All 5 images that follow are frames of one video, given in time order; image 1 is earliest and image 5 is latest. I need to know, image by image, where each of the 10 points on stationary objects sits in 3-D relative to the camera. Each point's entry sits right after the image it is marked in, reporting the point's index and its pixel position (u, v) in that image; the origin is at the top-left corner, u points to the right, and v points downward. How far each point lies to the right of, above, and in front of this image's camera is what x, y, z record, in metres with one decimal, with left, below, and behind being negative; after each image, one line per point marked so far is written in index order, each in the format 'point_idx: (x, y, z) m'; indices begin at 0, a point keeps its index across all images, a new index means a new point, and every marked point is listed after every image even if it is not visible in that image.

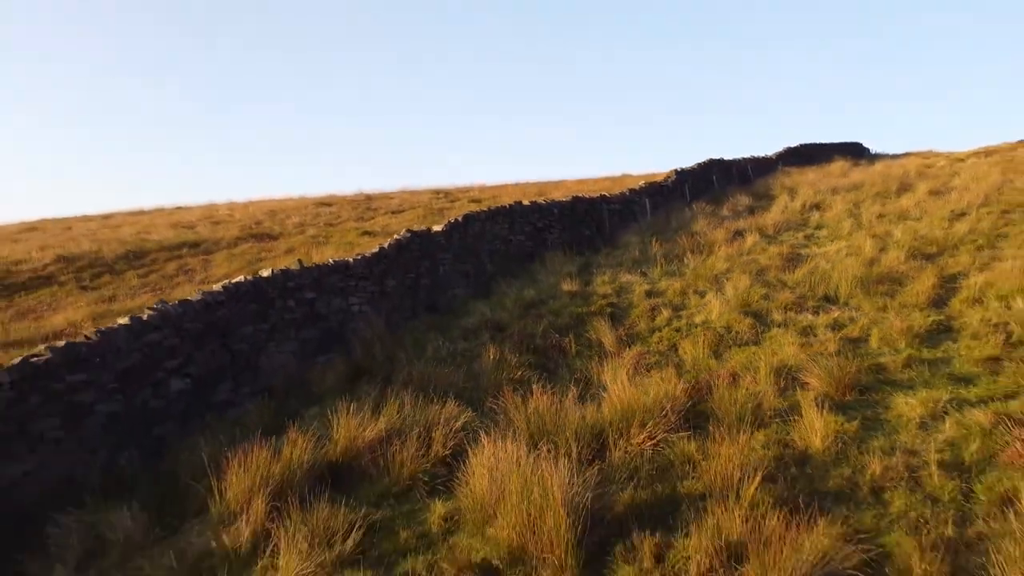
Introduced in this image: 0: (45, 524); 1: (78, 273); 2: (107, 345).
0: (-3.4, -1.6, +4.5) m
1: (-8.8, +0.4, +12.3) m
2: (-3.7, -0.5, +5.6) m
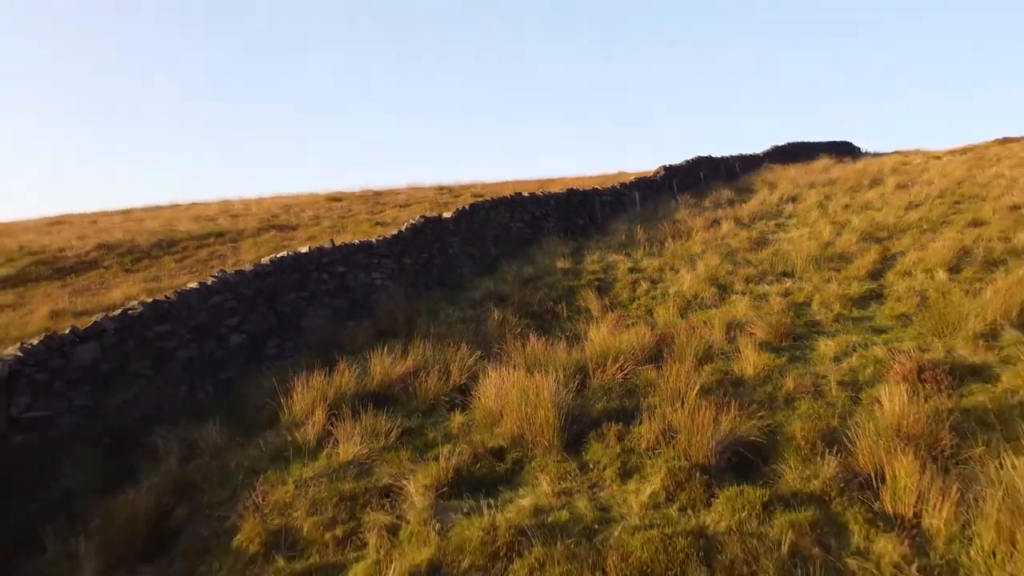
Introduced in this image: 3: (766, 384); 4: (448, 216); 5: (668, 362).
0: (-3.4, -1.3, +5.8) m
1: (-8.8, +0.7, +13.5) m
2: (-3.7, -0.2, +6.9) m
3: (+2.2, -0.8, +5.2) m
4: (-1.1, +1.2, +10.3) m
5: (+1.5, -0.6, +5.7) m
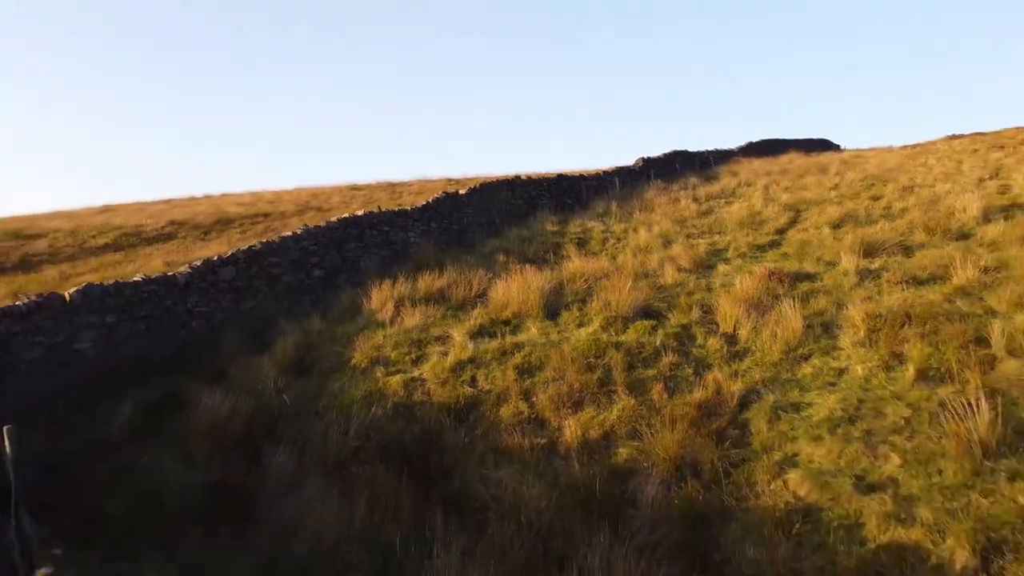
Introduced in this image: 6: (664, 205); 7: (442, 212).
0: (-3.3, -0.4, +8.7) m
1: (-8.7, +1.6, +16.5) m
2: (-3.7, +0.7, +9.8) m
3: (+2.2, +0.1, +8.1) m
4: (-1.1, +2.0, +13.2) m
5: (+1.5, +0.2, +8.7) m
6: (+3.6, +2.0, +14.2) m
7: (-1.4, +1.6, +12.6) m
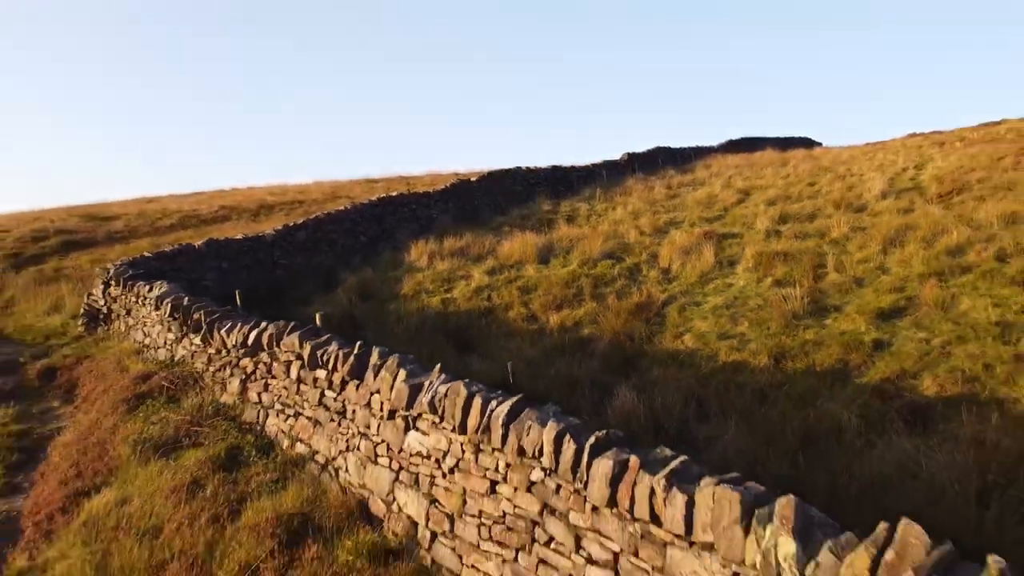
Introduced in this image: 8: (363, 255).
0: (-3.3, +0.4, +11.6) m
1: (-8.7, +2.4, +19.3) m
2: (-3.6, +1.5, +12.7) m
3: (+2.3, +0.9, +11.0) m
4: (-1.0, +2.8, +16.1) m
5: (+1.6, +1.0, +11.6) m
6: (+3.6, +2.8, +17.1) m
7: (-1.4, +2.4, +15.5) m
8: (-3.0, +0.8, +12.5) m
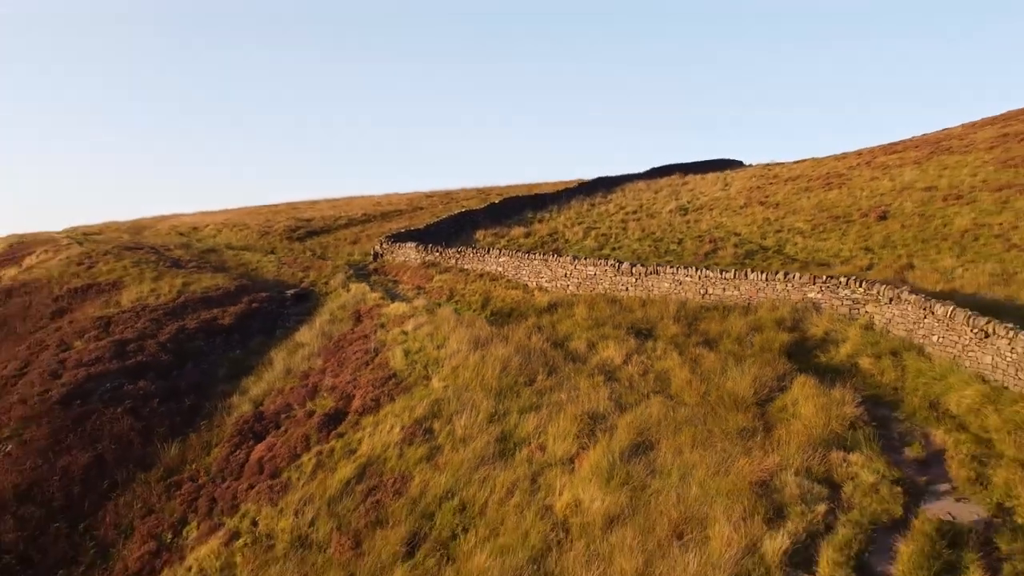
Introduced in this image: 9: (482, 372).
0: (-3.2, +2.3, +29.6) m
1: (-8.5, +4.4, +37.3) m
2: (-3.5, +3.4, +30.6) m
3: (+2.4, +2.8, +29.0) m
4: (-0.9, +4.8, +34.1) m
5: (+1.7, +3.0, +29.5) m
6: (+3.8, +4.7, +35.0) m
7: (-1.2, +4.3, +33.5) m
8: (-2.9, +2.8, +30.5) m
9: (-0.6, -1.7, +12.4) m
